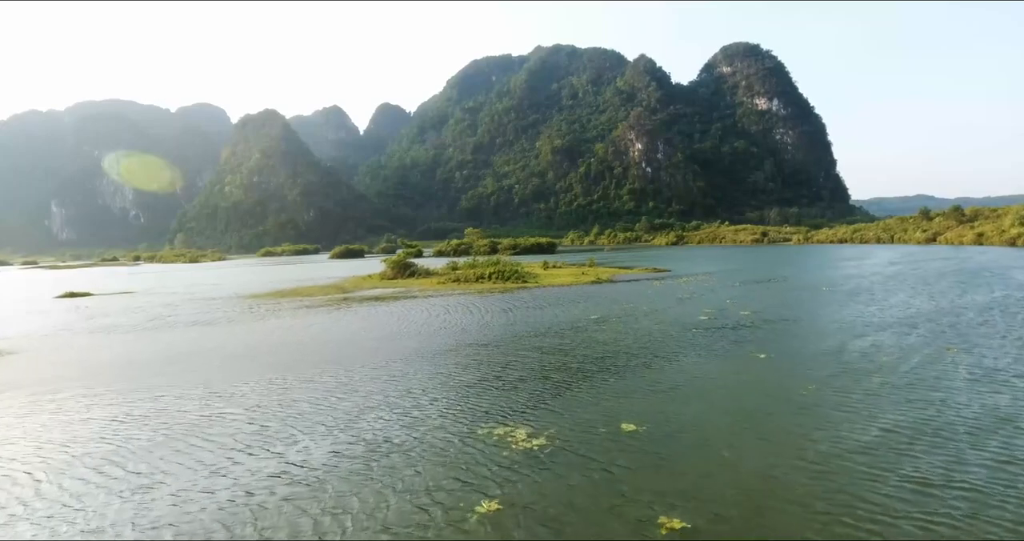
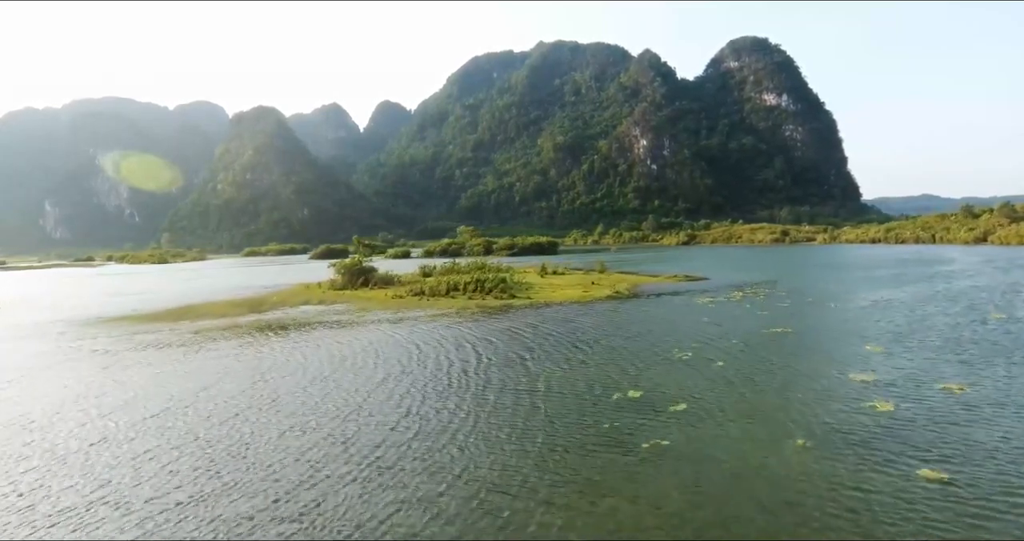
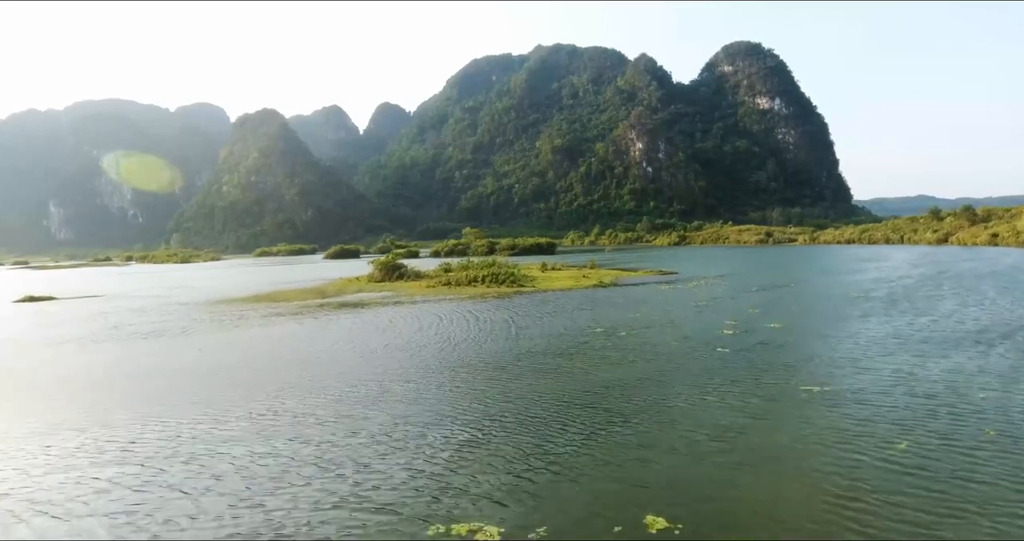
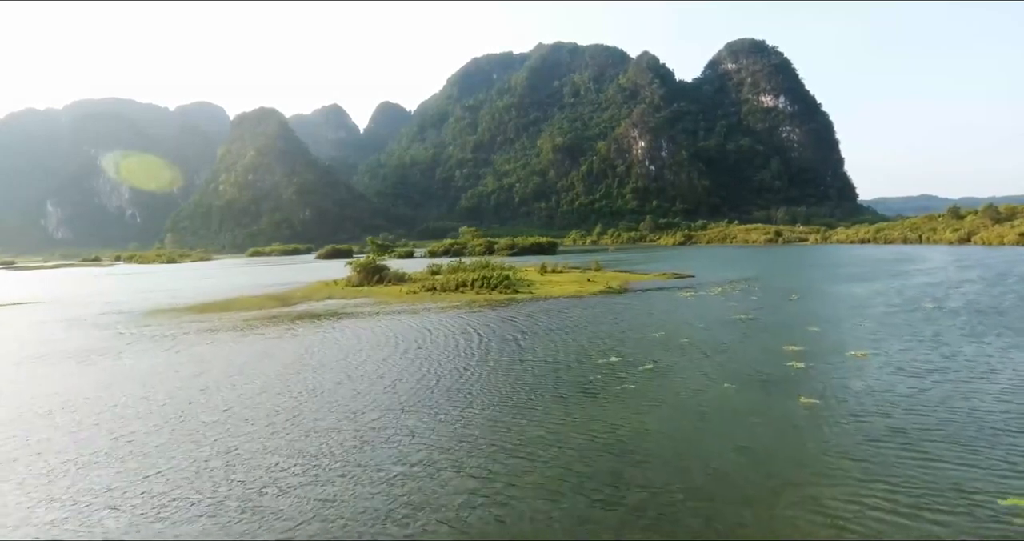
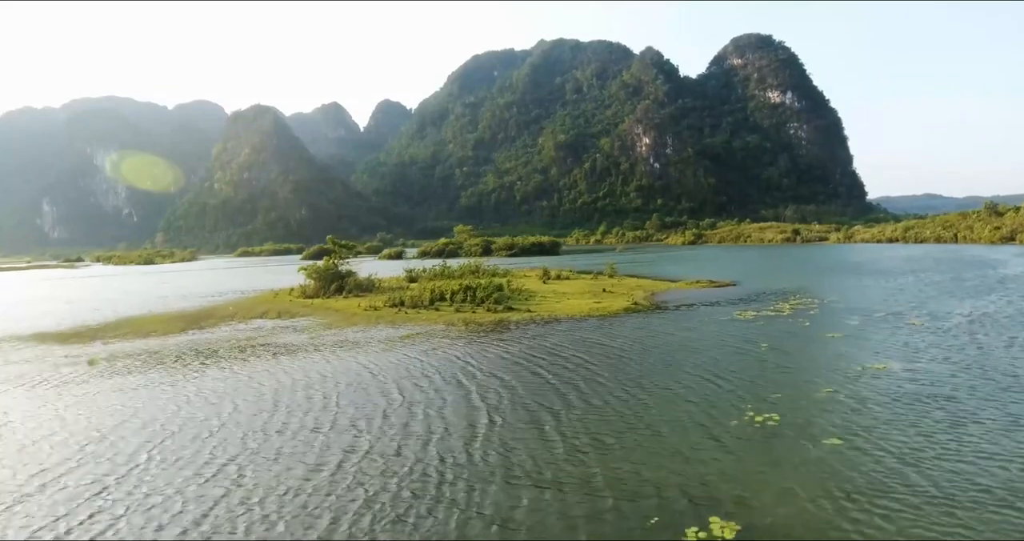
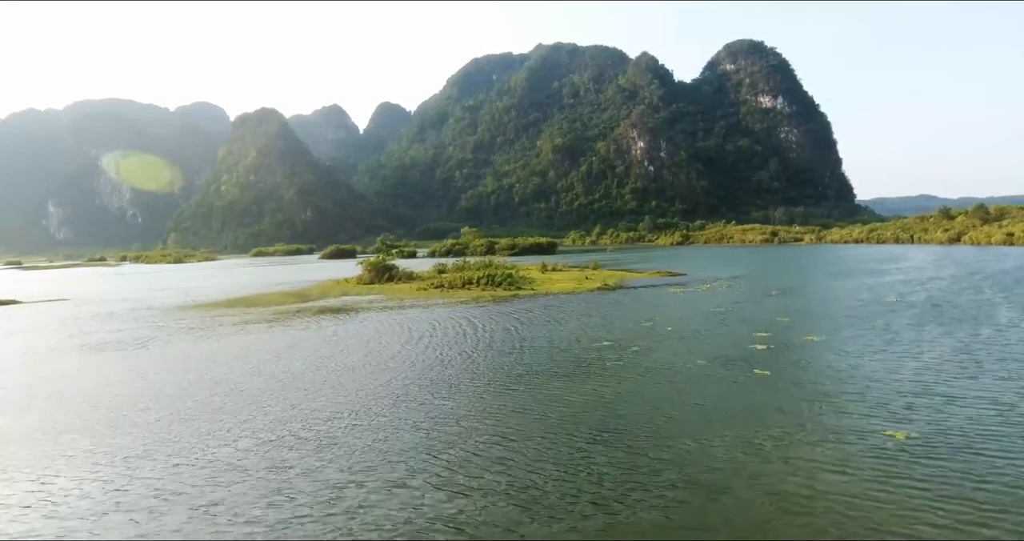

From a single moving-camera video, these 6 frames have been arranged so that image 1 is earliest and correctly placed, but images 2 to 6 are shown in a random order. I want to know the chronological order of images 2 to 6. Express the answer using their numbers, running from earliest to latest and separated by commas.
3, 6, 4, 2, 5
